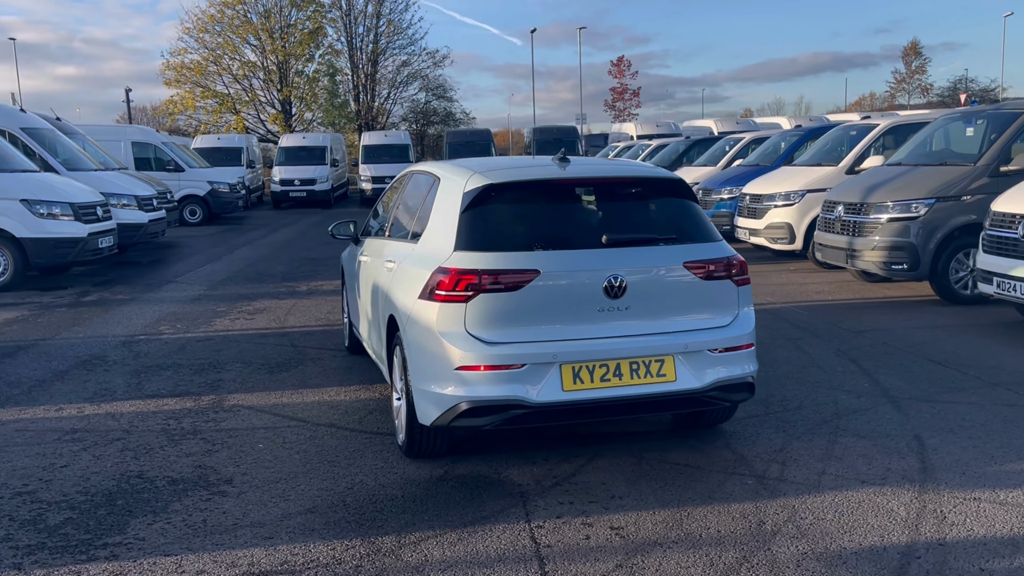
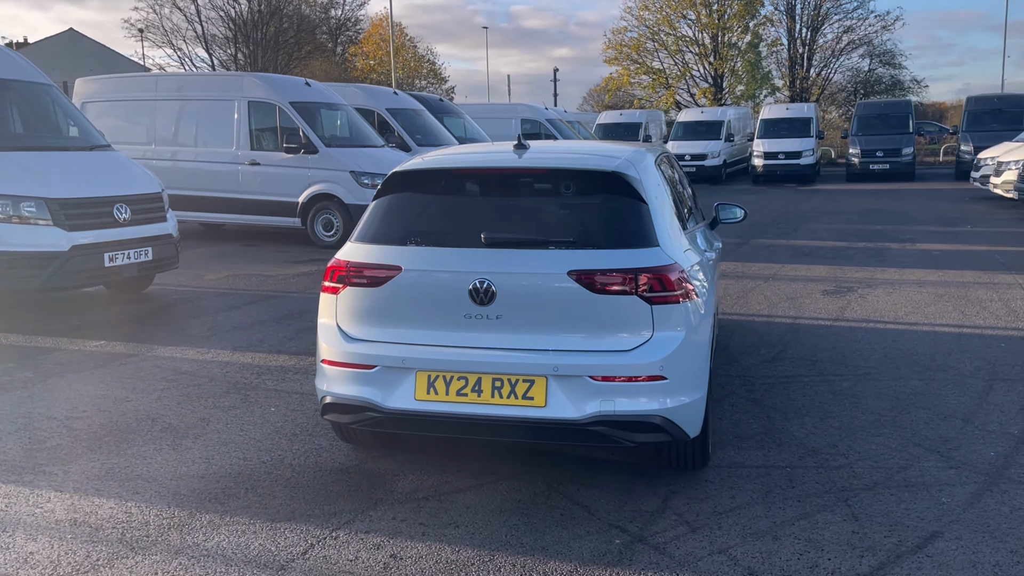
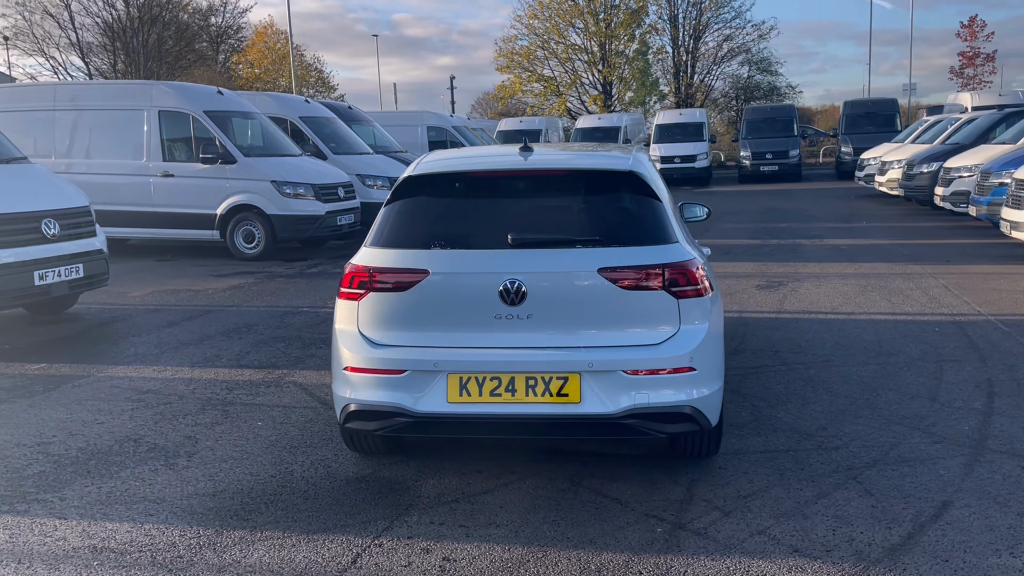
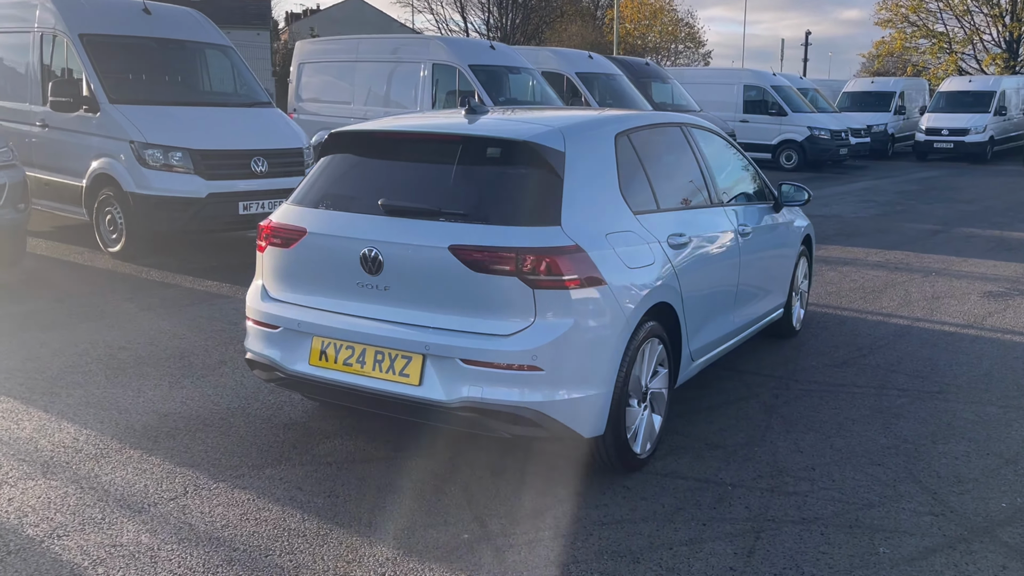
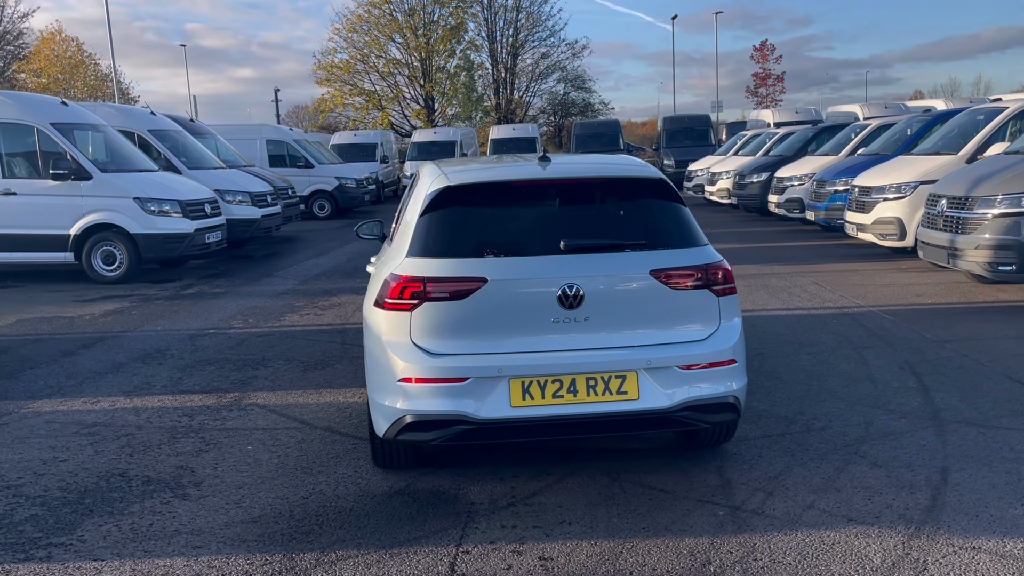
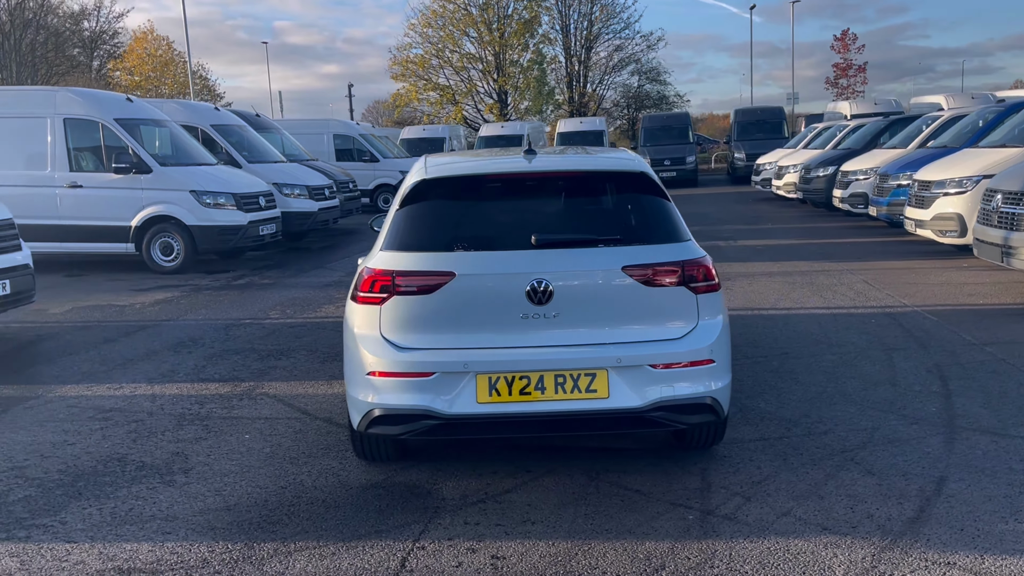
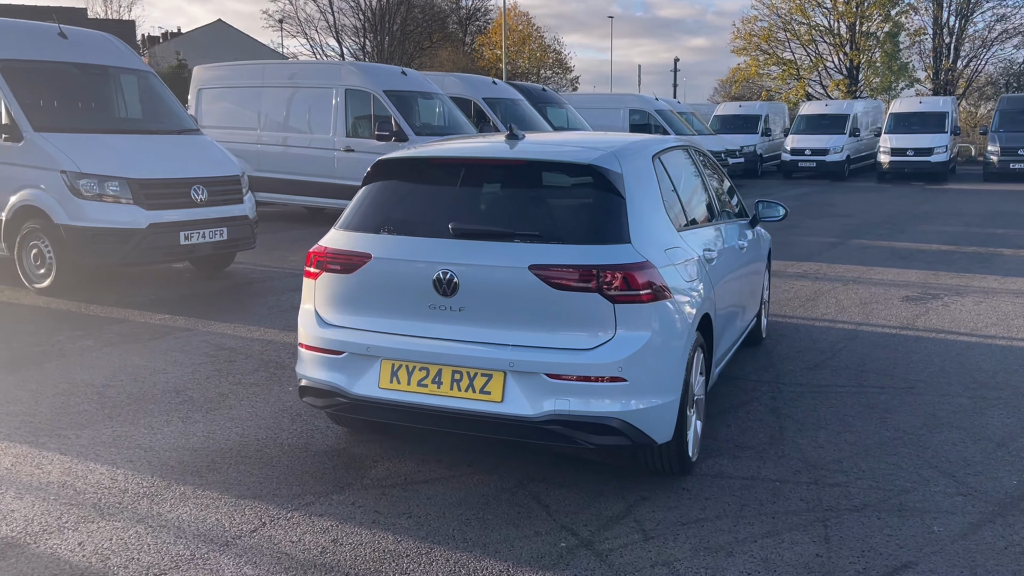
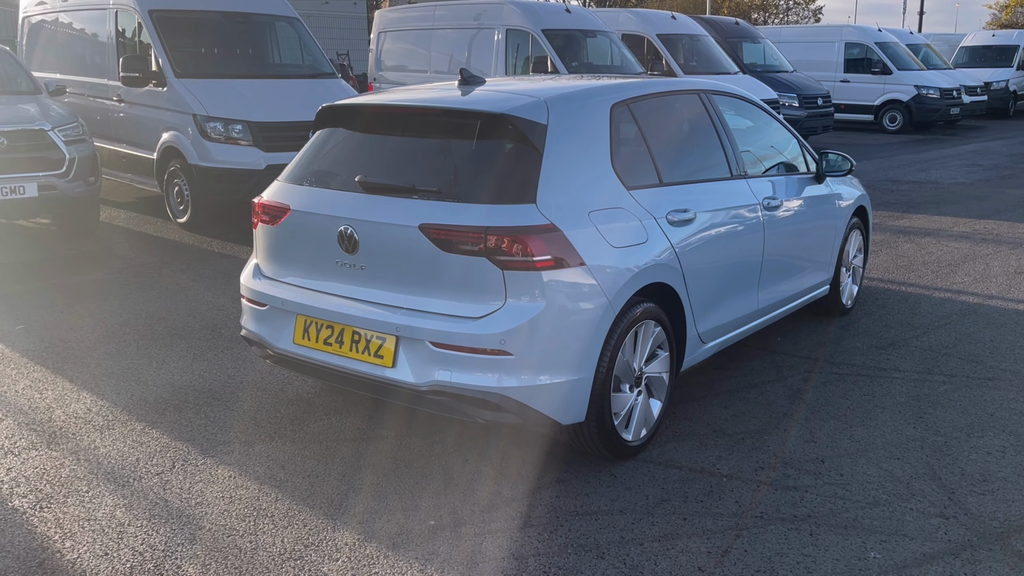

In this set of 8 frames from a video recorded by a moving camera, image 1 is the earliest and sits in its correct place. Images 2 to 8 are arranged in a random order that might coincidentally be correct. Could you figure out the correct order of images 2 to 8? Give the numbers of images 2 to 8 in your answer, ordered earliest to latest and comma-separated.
5, 6, 3, 2, 7, 4, 8
